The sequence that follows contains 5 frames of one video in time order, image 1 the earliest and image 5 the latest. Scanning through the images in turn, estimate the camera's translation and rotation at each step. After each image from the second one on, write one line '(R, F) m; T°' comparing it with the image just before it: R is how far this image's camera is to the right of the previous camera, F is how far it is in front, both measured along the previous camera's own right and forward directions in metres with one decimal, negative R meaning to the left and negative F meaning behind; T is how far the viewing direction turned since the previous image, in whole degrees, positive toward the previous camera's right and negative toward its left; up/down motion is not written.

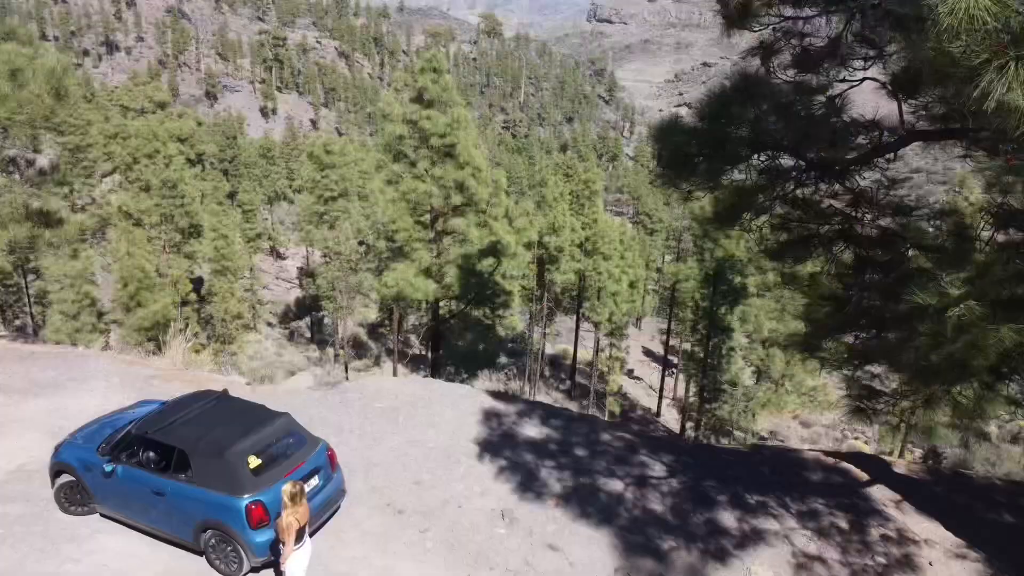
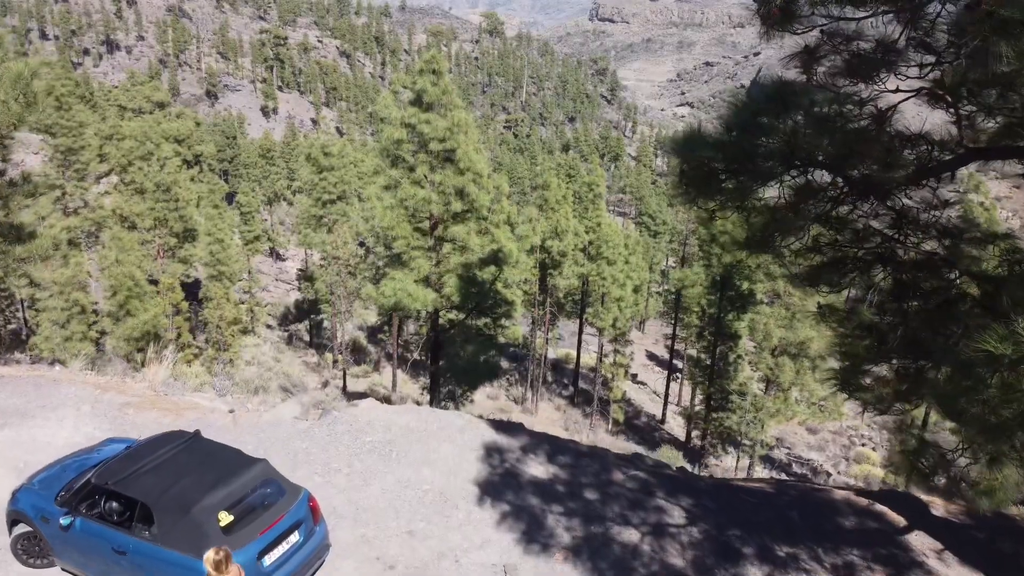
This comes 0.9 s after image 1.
(0.0, +0.6) m; 0°
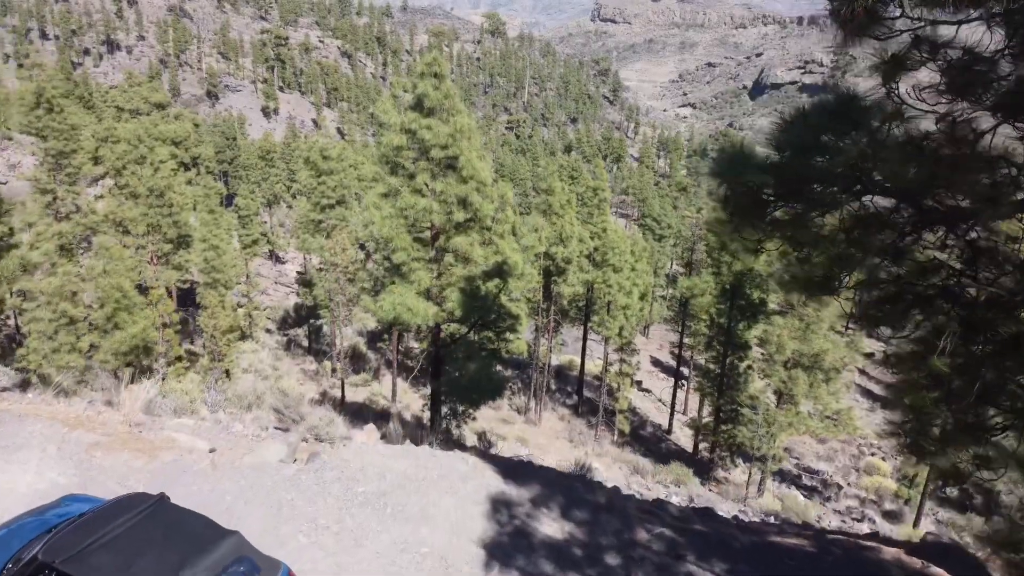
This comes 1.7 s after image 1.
(-0.1, +0.7) m; 0°
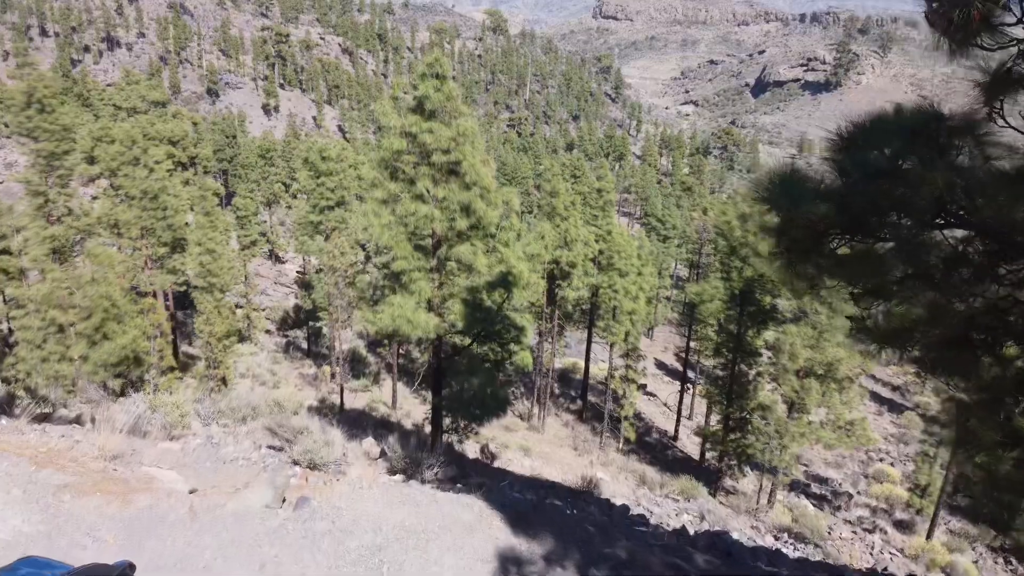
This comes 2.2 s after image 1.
(-0.1, +0.6) m; 0°
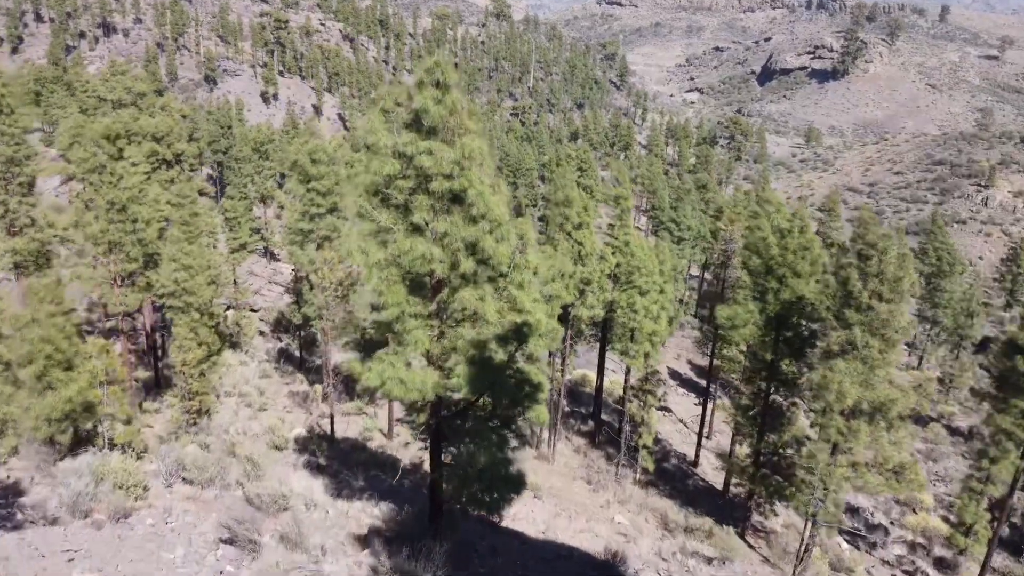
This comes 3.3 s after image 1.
(-0.3, +2.2) m; 0°
